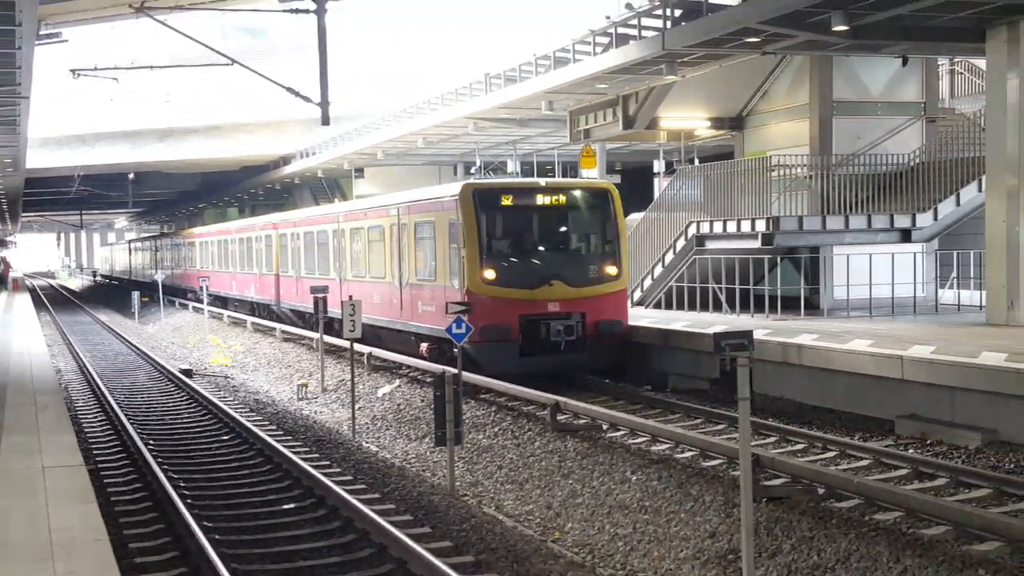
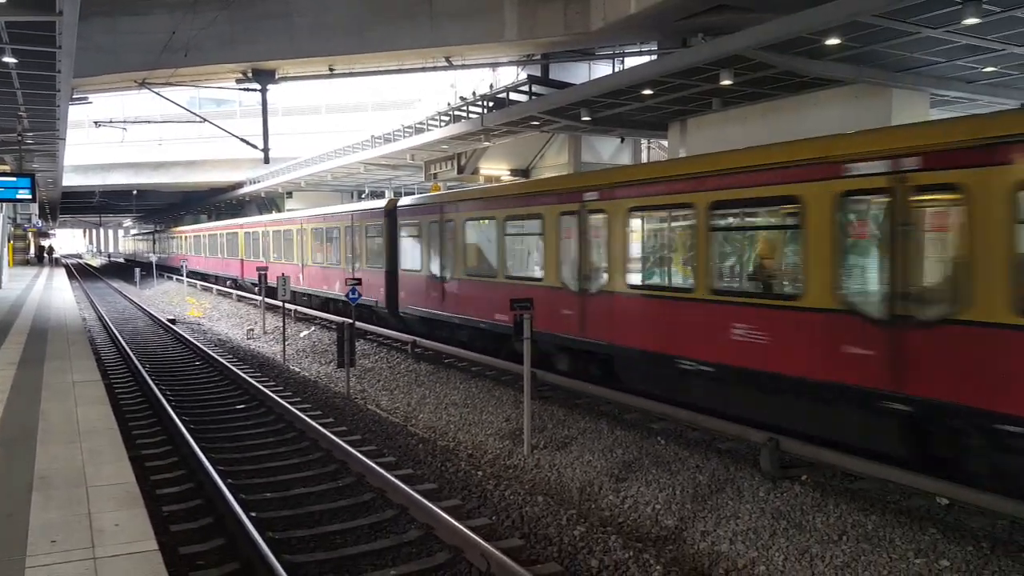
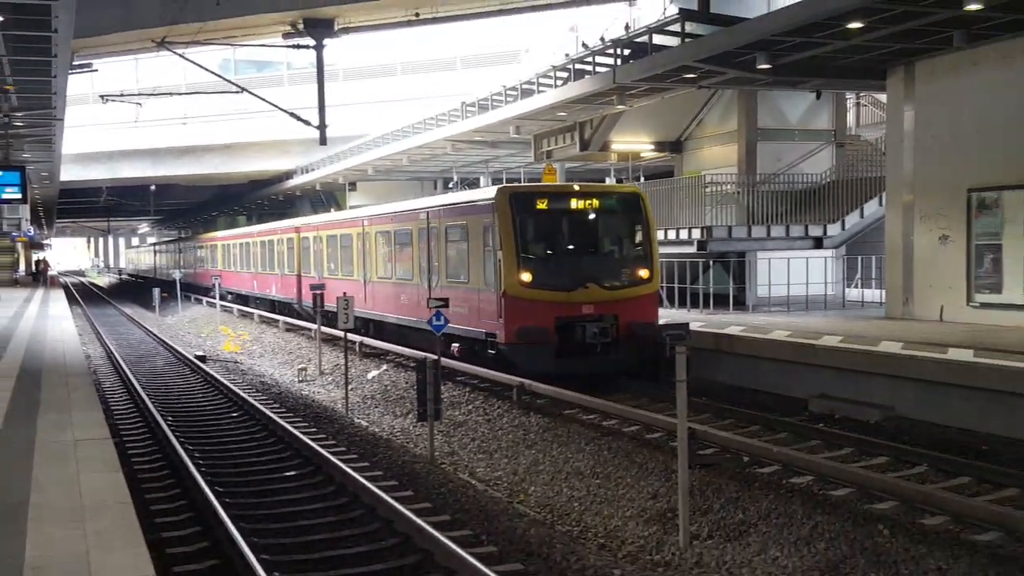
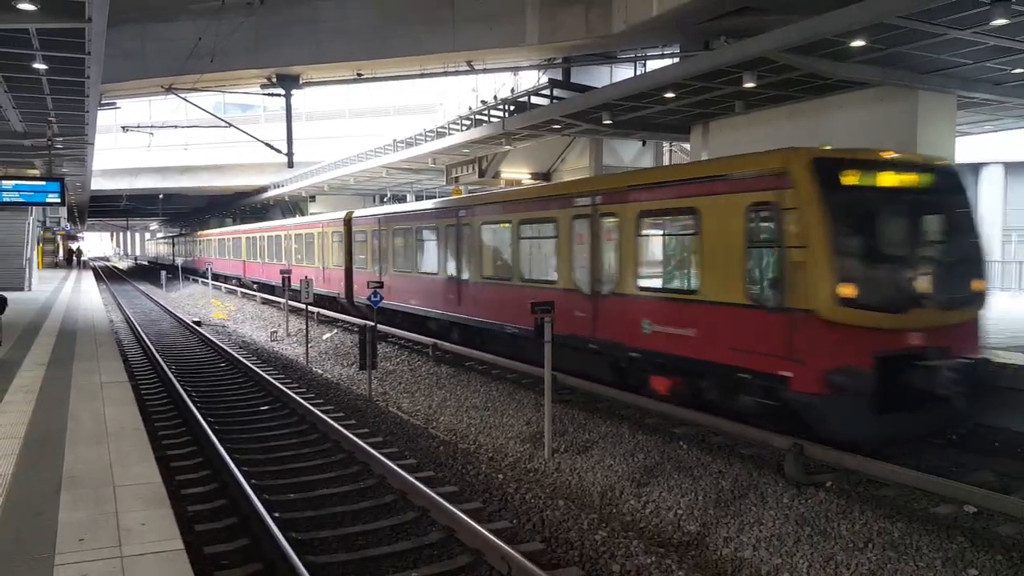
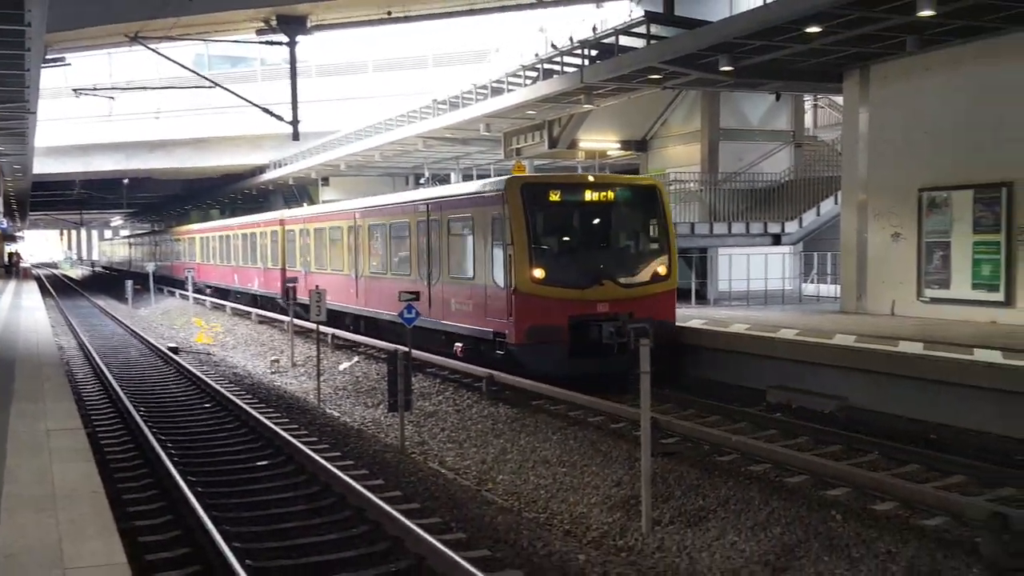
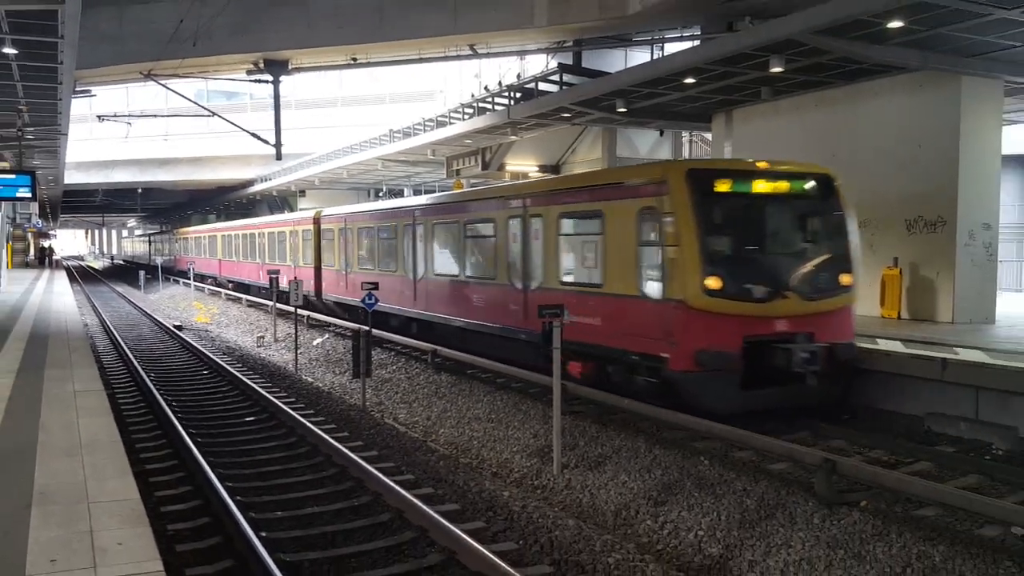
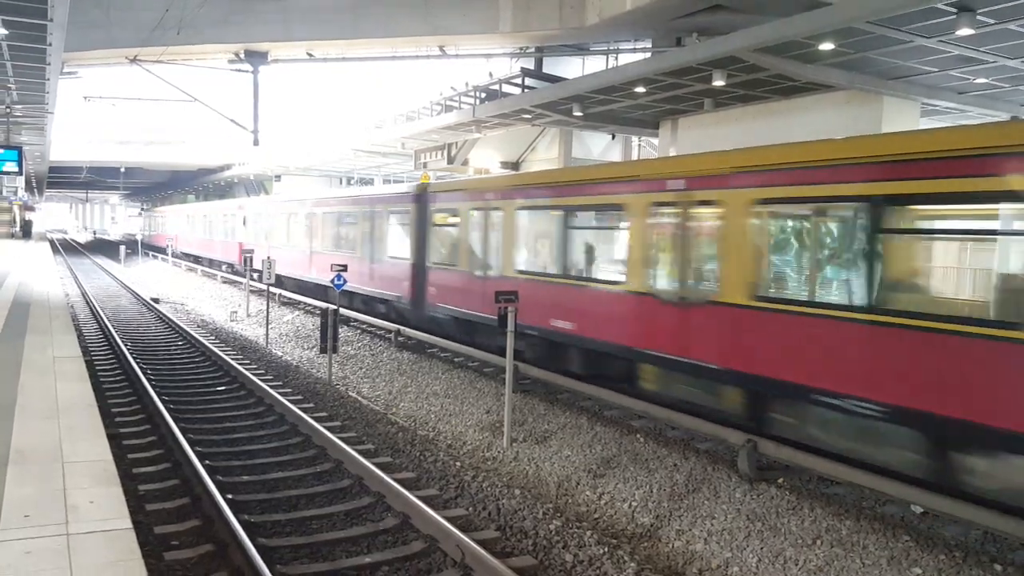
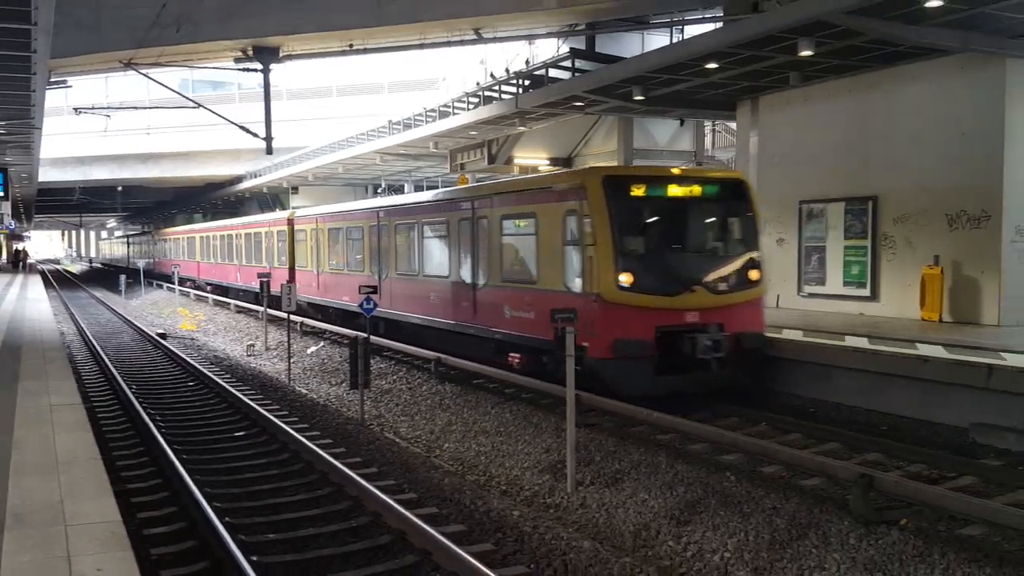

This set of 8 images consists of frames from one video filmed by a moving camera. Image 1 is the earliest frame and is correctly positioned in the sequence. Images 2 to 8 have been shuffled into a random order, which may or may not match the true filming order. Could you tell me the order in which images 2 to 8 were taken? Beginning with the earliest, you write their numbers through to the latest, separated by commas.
3, 5, 8, 6, 4, 2, 7
